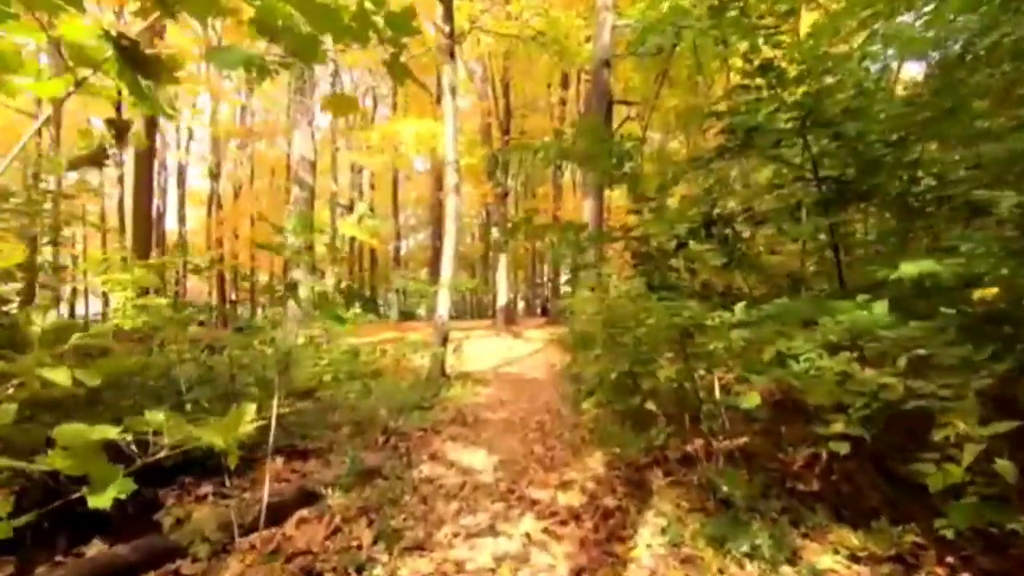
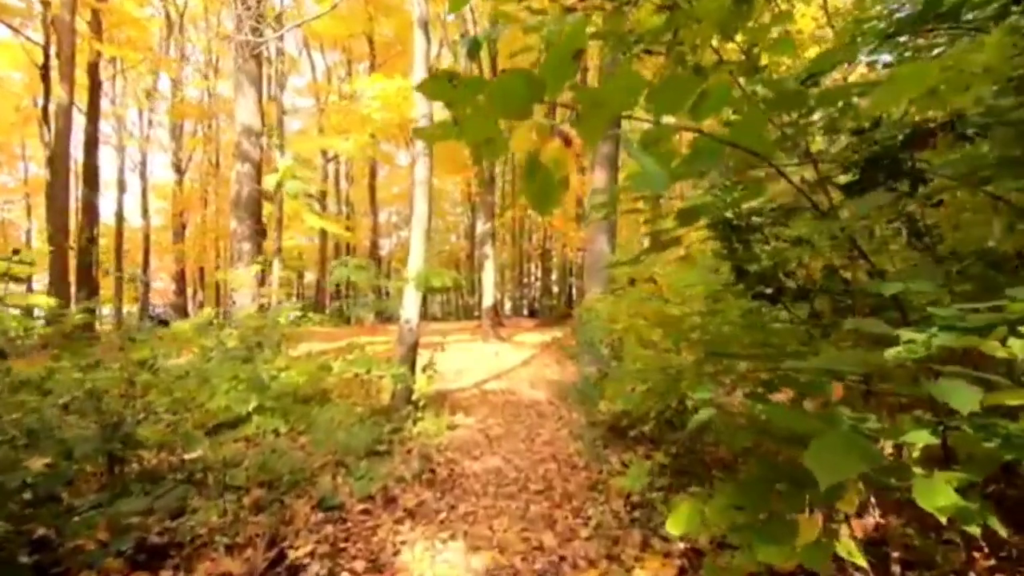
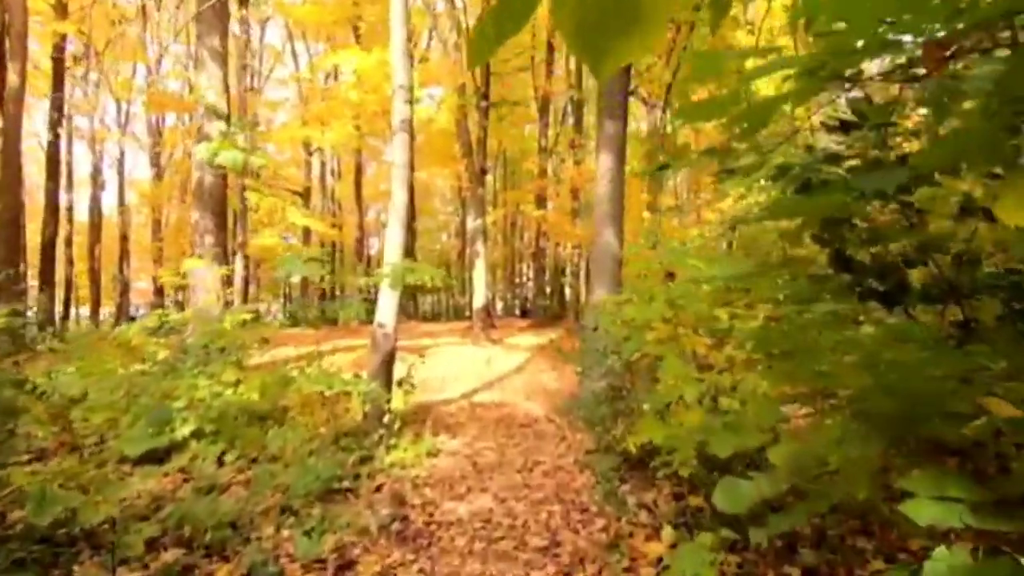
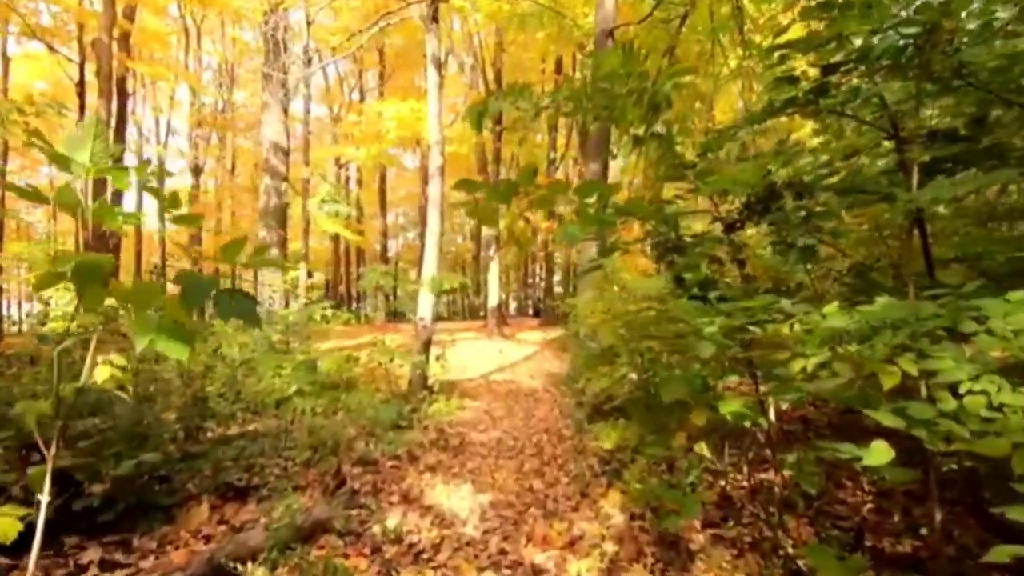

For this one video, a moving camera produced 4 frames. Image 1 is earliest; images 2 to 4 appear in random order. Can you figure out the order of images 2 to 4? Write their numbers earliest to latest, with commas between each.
4, 2, 3
